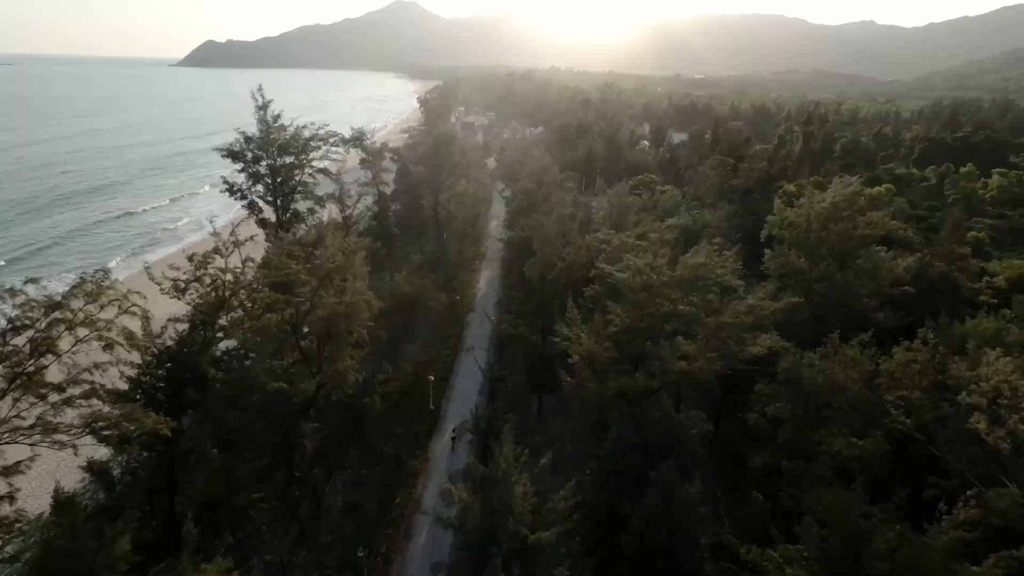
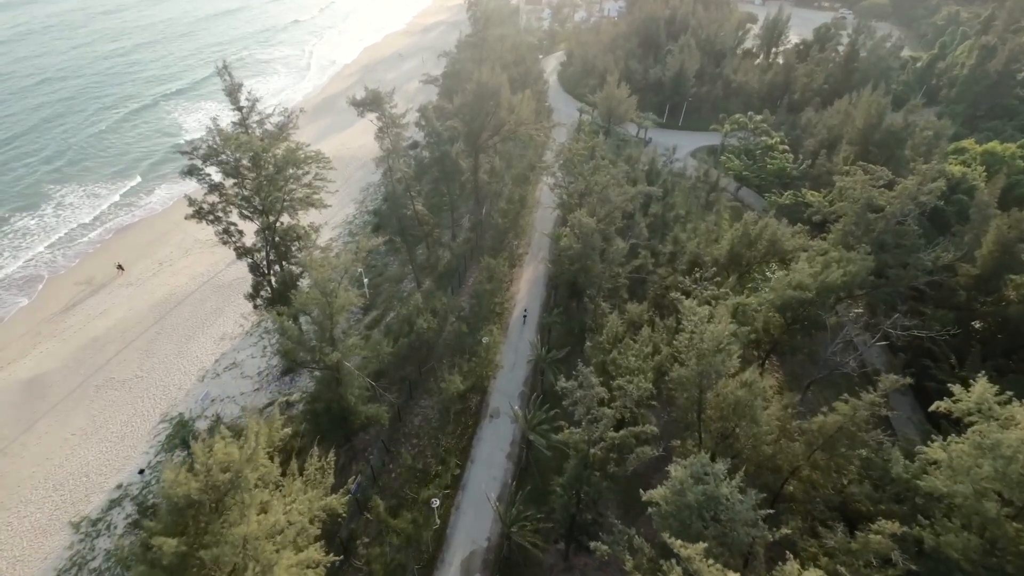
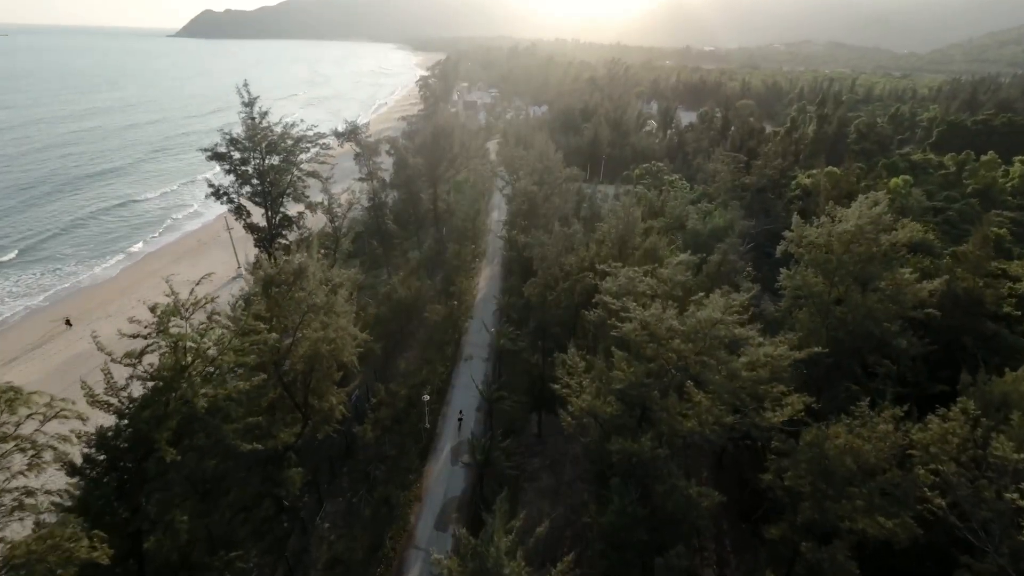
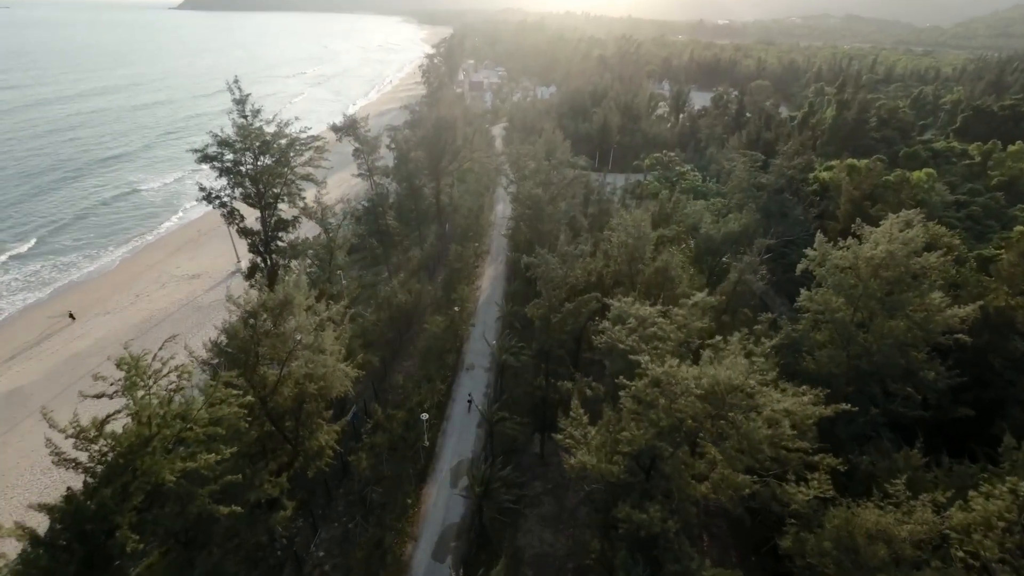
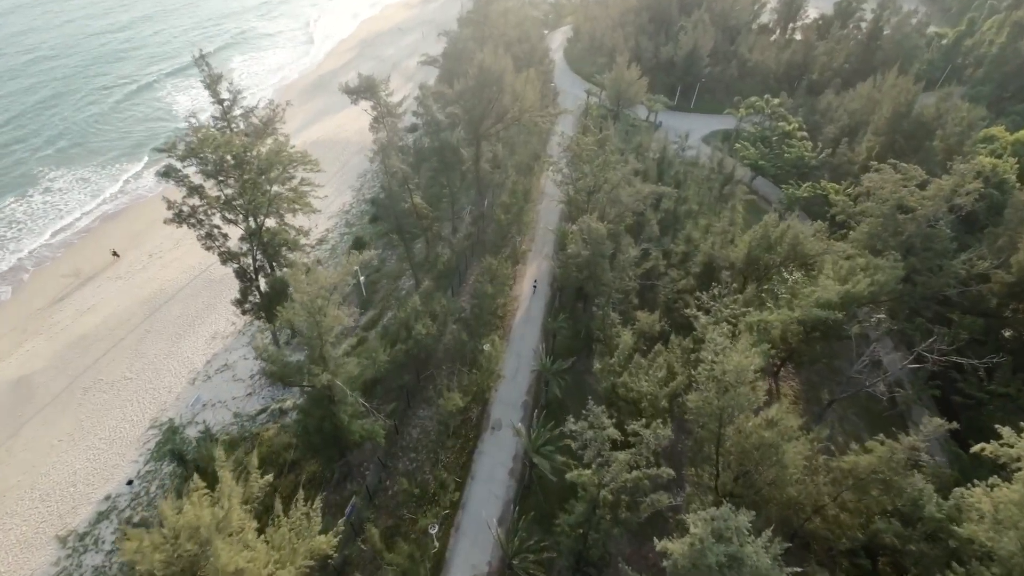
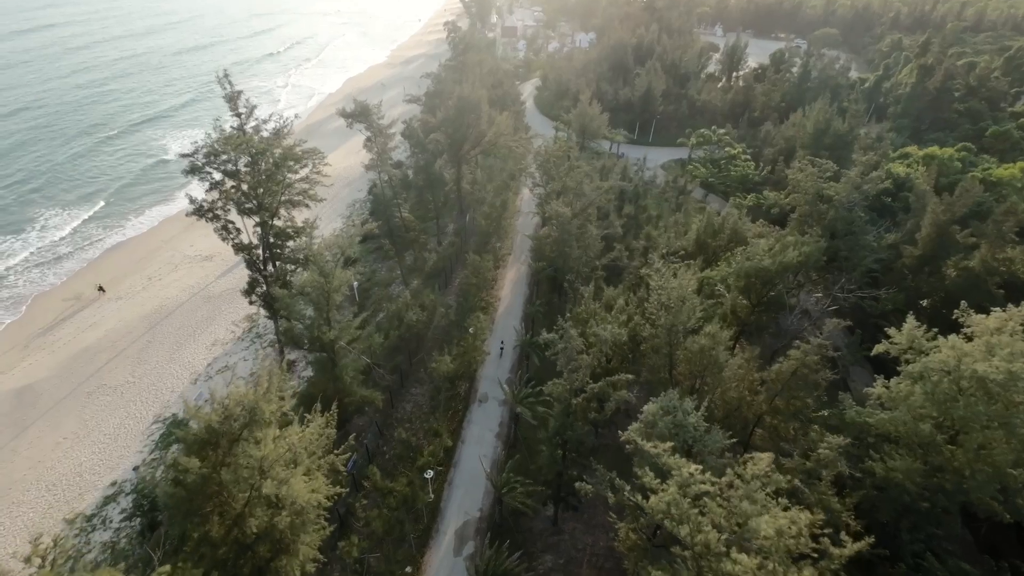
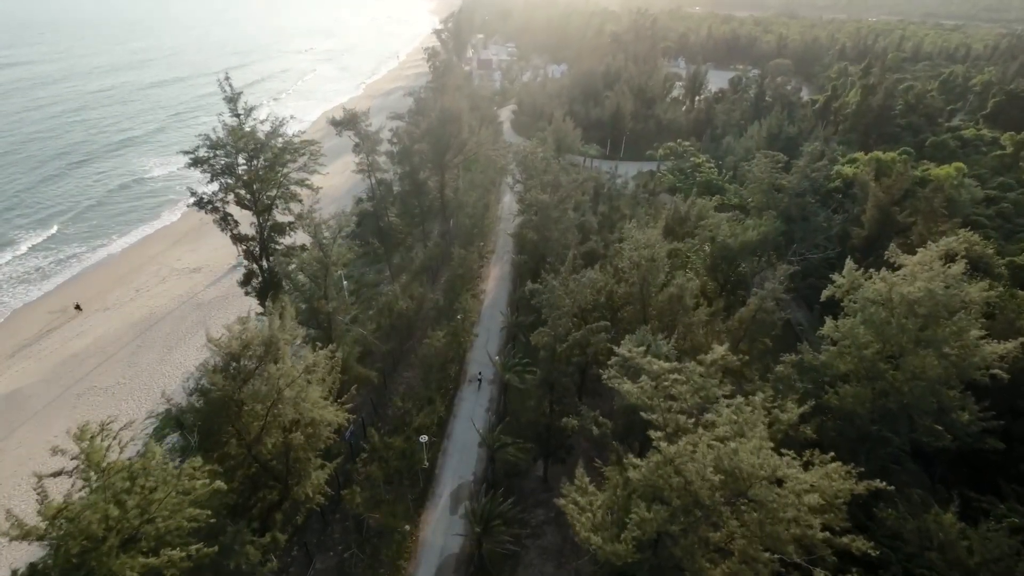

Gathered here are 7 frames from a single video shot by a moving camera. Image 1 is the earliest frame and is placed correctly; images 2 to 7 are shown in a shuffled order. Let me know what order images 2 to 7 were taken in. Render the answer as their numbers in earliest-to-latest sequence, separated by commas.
3, 4, 7, 6, 2, 5
